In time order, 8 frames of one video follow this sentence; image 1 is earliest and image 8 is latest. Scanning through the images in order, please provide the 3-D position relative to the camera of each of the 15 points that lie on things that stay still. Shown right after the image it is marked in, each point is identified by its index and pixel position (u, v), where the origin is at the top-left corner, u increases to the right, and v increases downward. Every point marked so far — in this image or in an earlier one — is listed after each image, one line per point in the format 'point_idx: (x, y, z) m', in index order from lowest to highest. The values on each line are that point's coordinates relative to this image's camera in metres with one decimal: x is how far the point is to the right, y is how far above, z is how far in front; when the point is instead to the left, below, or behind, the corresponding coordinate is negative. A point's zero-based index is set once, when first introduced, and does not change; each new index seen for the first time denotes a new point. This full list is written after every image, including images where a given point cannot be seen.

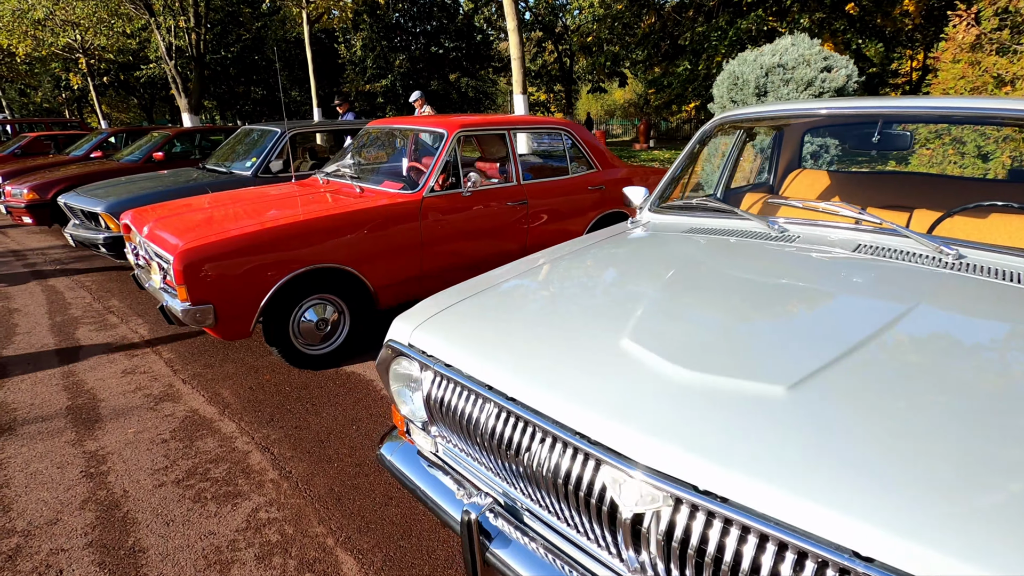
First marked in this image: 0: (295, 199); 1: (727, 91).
0: (-1.7, +0.7, +4.2) m
1: (+2.6, +2.4, +6.5) m
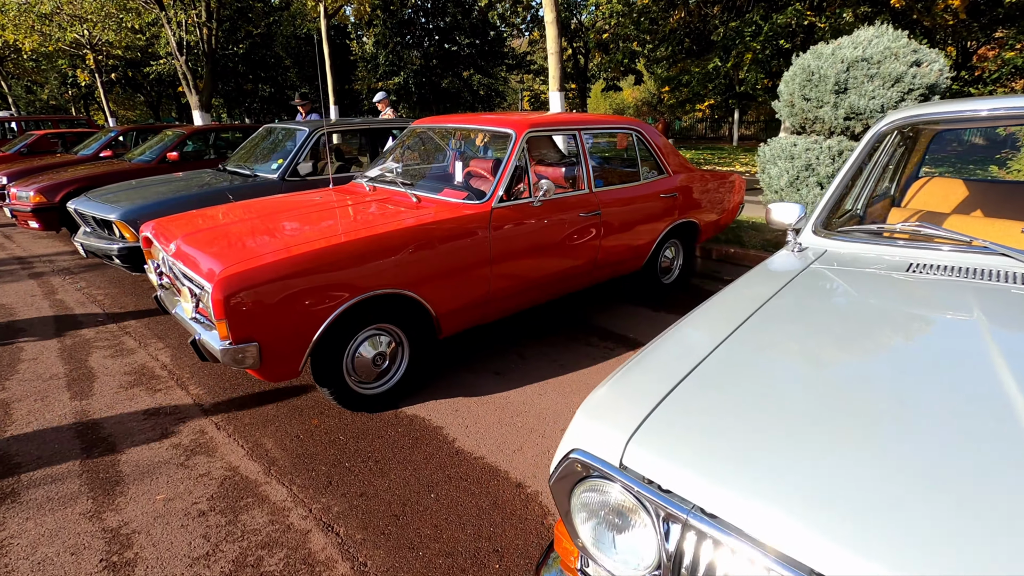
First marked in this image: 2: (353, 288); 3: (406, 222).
0: (-1.2, +0.5, +3.7) m
1: (+3.2, +2.2, +5.9) m
2: (-0.9, 0.0, +2.9) m
3: (-0.6, +0.4, +3.2) m
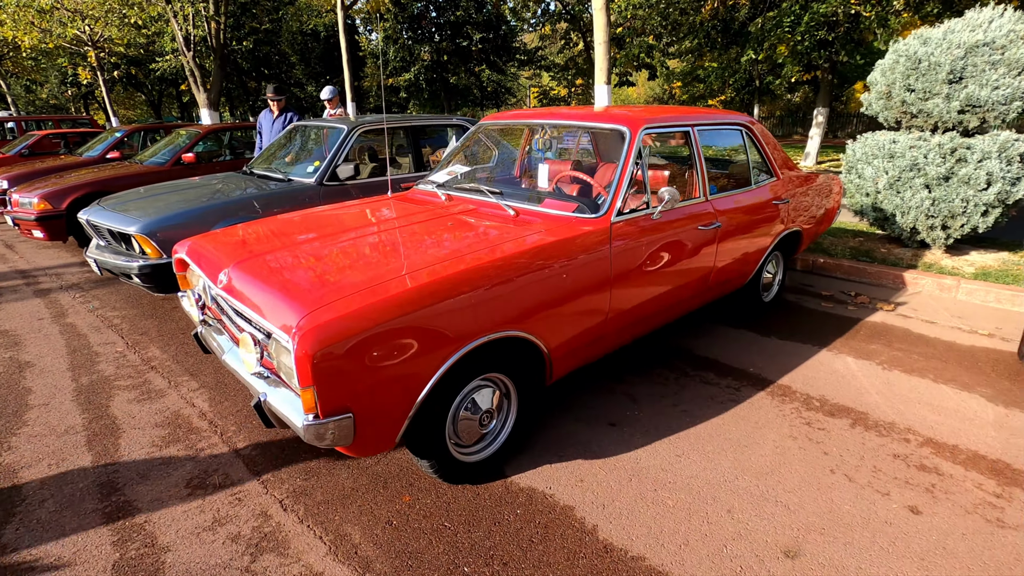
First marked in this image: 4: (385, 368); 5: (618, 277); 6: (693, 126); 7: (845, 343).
0: (-0.6, +0.4, +3.0) m
1: (+3.8, +2.1, +5.2) m
2: (-0.2, -0.2, +2.3) m
3: (0.0, +0.2, +2.6) m
4: (-0.5, -0.3, +2.0) m
5: (+0.6, 0.0, +3.0) m
6: (+1.3, +1.1, +3.7) m
7: (+2.5, -0.4, +4.0) m
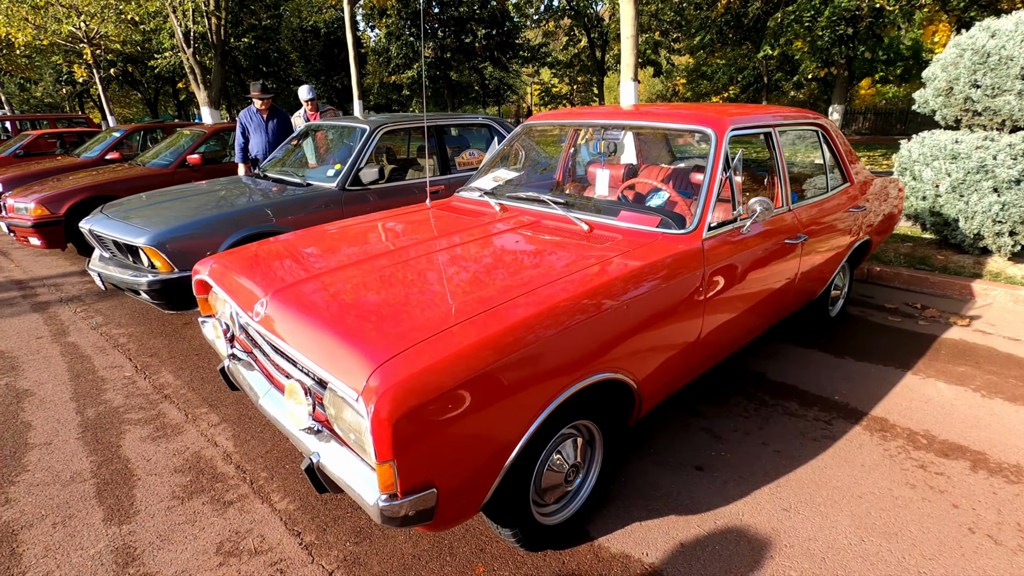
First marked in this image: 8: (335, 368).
0: (-0.2, +0.2, +2.6) m
1: (+4.1, +2.0, +4.9) m
2: (+0.1, -0.3, +1.9) m
3: (+0.4, +0.1, +2.2) m
4: (-0.1, -0.4, +1.6) m
5: (+0.9, -0.1, +2.6) m
6: (+1.6, +1.0, +3.3) m
7: (+2.8, -0.5, +3.6) m
8: (-0.6, -0.3, +1.7) m
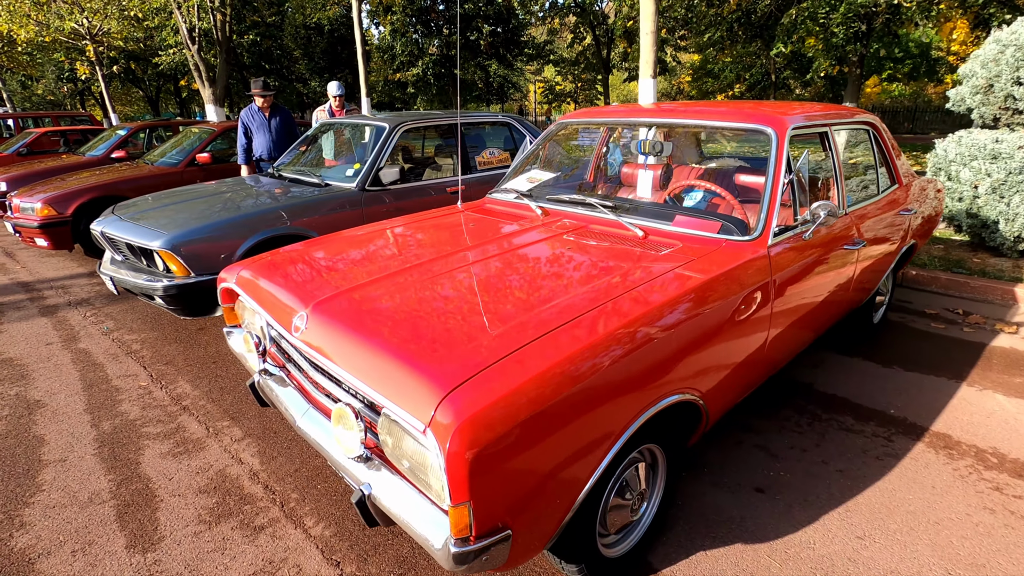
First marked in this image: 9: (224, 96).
0: (0.0, +0.2, +2.4) m
1: (+4.4, +1.9, +4.7) m
2: (+0.4, -0.4, +1.7) m
3: (+0.6, 0.0, +2.0) m
4: (+0.1, -0.5, +1.5) m
5: (+1.2, -0.1, +2.4) m
6: (+1.8, +0.9, +3.1) m
7: (+3.0, -0.6, +3.4) m
8: (-0.3, -0.3, +1.5) m
9: (-8.3, +5.6, +15.5) m
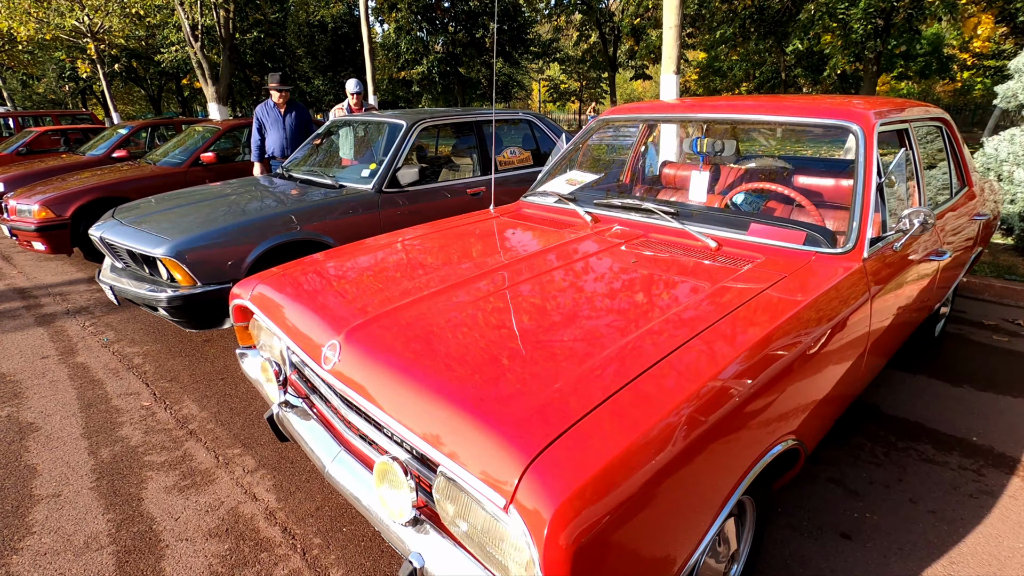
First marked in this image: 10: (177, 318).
0: (+0.2, +0.1, +2.2) m
1: (+4.6, +1.9, +4.4) m
2: (+0.6, -0.4, +1.4) m
3: (+0.8, 0.0, +1.7) m
4: (+0.3, -0.6, +1.2) m
5: (+1.4, -0.2, +2.1) m
6: (+2.0, +0.9, +2.8) m
7: (+3.2, -0.6, +3.1) m
8: (-0.1, -0.4, +1.2) m
9: (-8.1, +5.5, +15.2) m
10: (-2.2, -0.2, +3.6) m
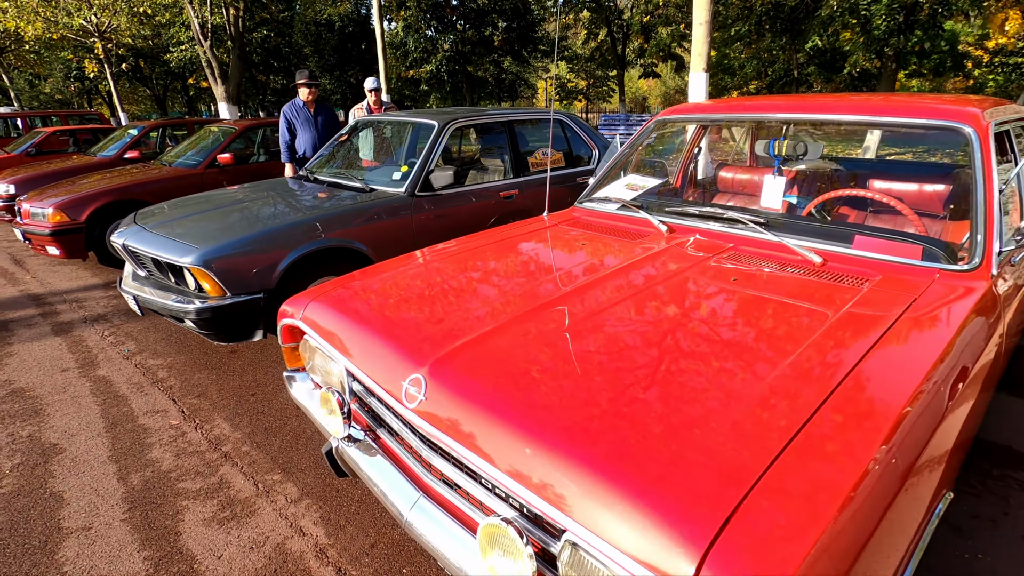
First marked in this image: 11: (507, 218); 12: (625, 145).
0: (+0.5, 0.0, +2.0) m
1: (+4.9, +1.8, +4.2) m
2: (+0.9, -0.5, +1.2) m
3: (+1.1, -0.1, +1.5) m
4: (+0.6, -0.6, +1.0) m
5: (+1.7, -0.3, +1.9) m
6: (+2.3, +0.8, +2.6) m
7: (+3.5, -0.7, +2.9) m
8: (+0.2, -0.4, +1.0) m
9: (-7.7, +5.5, +15.0) m
10: (-1.9, -0.3, +3.4) m
11: (-0.1, +0.6, +4.7) m
12: (+0.6, +0.9, +3.2) m
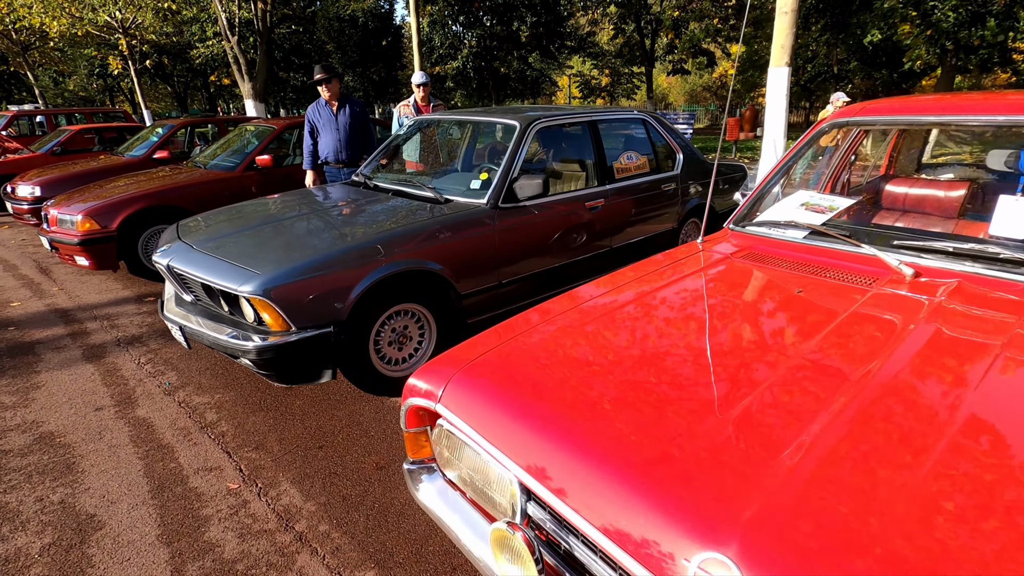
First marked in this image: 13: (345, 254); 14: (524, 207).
0: (+1.1, -0.2, +1.4) m
1: (+5.5, +1.6, +3.5) m
2: (+1.4, -0.7, +0.6) m
3: (+1.7, -0.3, +0.9) m
4: (+1.2, -0.8, +0.4) m
5: (+2.2, -0.5, +1.3) m
6: (+2.9, +0.6, +2.0) m
7: (+4.1, -0.9, +2.3) m
8: (+0.7, -0.6, +0.5) m
9: (-6.8, +5.4, +14.6) m
10: (-1.3, -0.4, +2.9) m
11: (+0.6, +0.4, +4.1) m
12: (+1.3, +0.7, +2.6) m
13: (-0.9, +0.2, +3.1) m
14: (0.0, +0.6, +3.8) m
